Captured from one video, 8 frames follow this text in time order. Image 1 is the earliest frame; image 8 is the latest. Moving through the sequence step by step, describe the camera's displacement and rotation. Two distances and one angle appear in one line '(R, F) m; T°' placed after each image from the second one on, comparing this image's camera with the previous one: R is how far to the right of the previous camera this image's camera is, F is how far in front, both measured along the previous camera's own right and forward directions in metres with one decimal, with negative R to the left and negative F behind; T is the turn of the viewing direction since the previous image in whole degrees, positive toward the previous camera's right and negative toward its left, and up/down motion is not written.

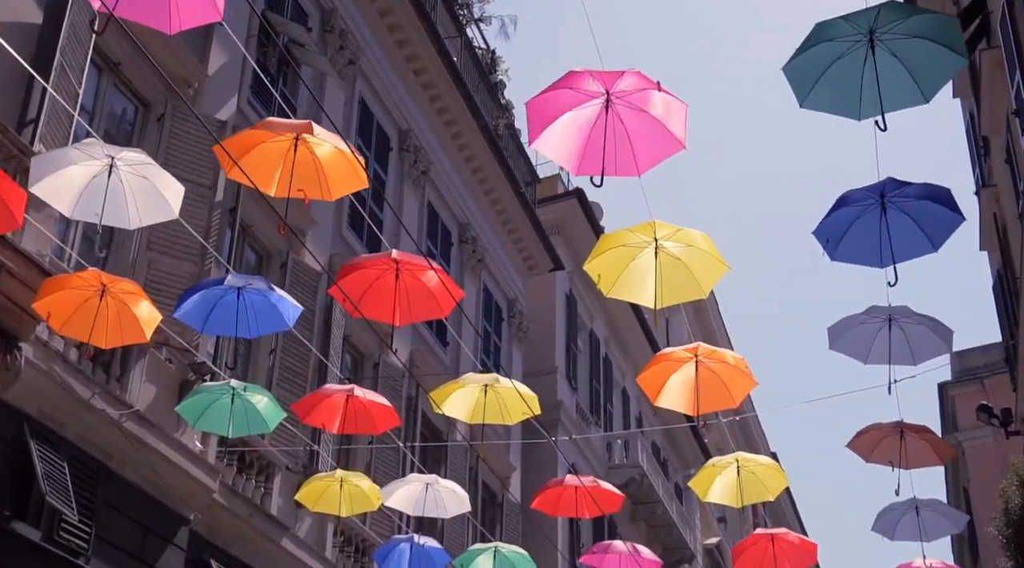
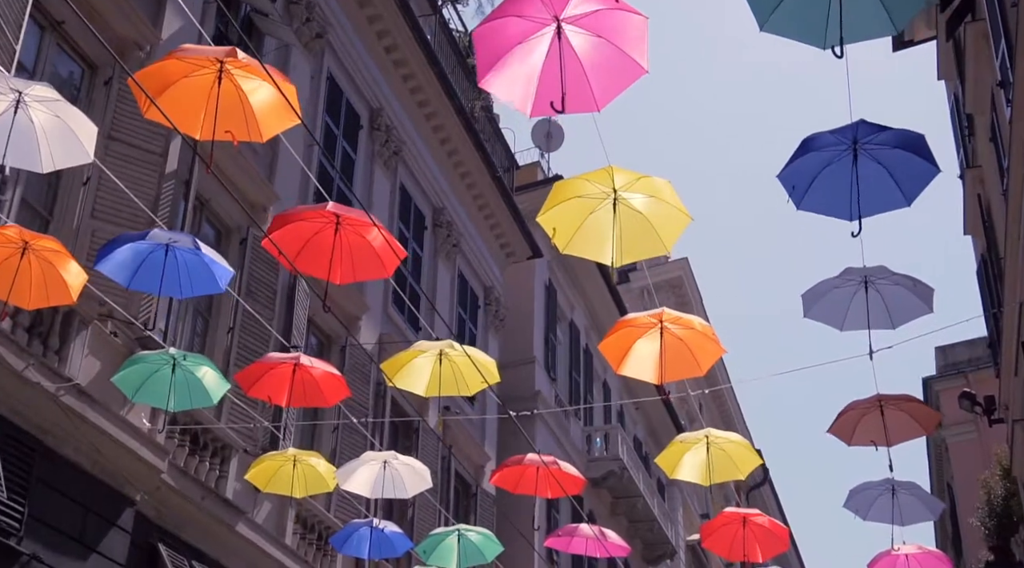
(+0.2, +0.5) m; +1°
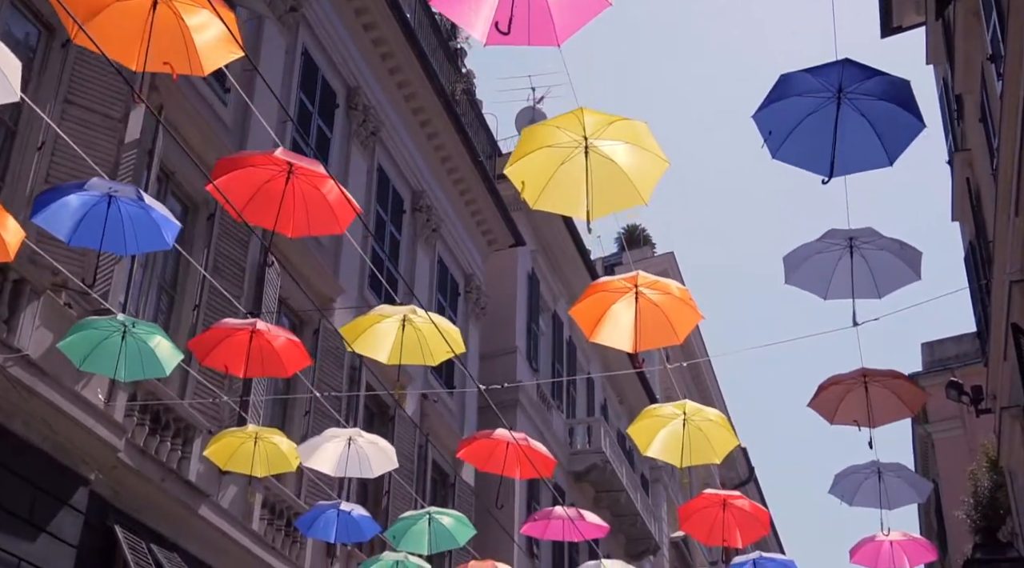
(+0.1, +0.4) m; +1°
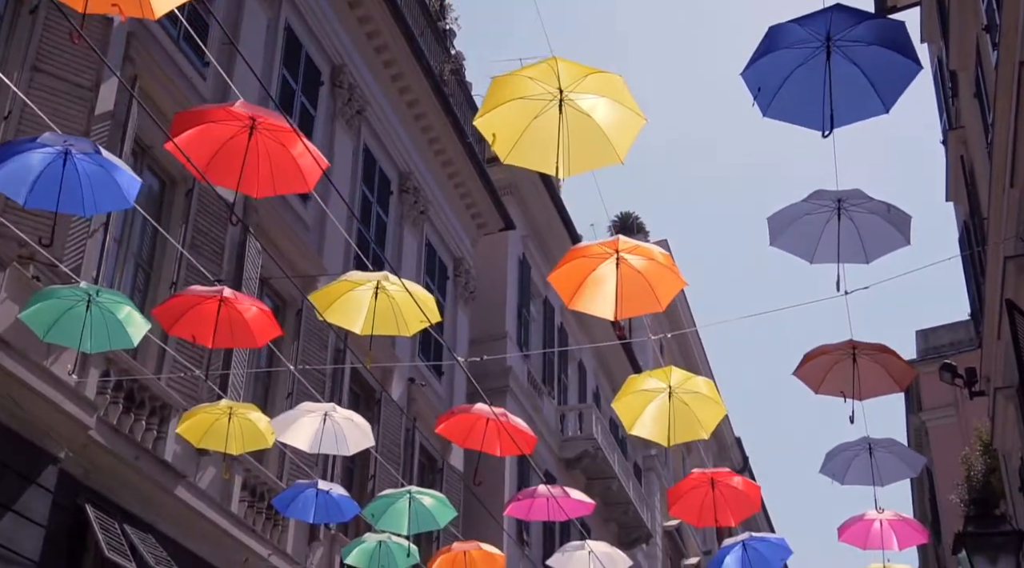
(+0.1, +0.3) m; 0°
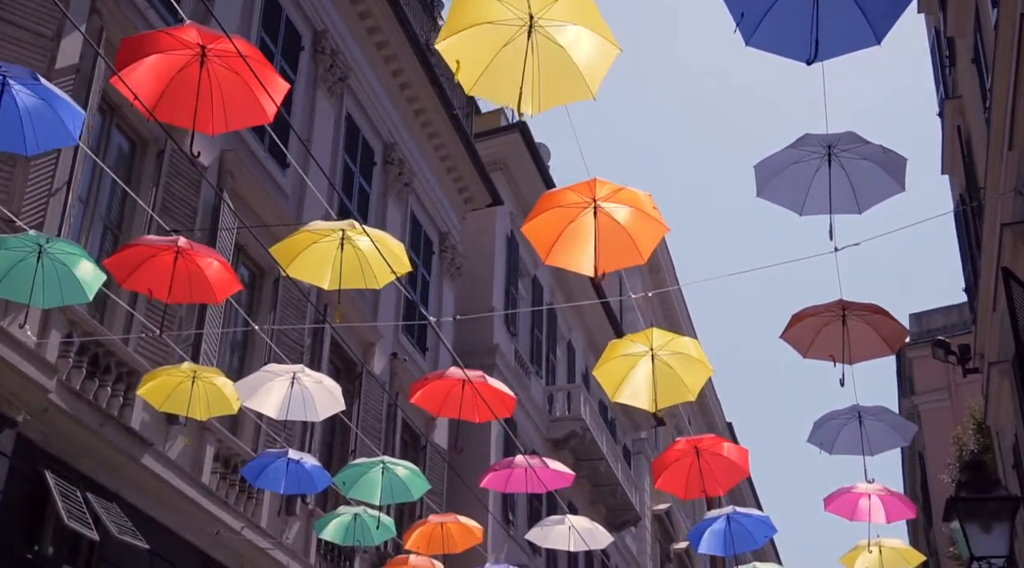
(+0.1, +0.4) m; 0°
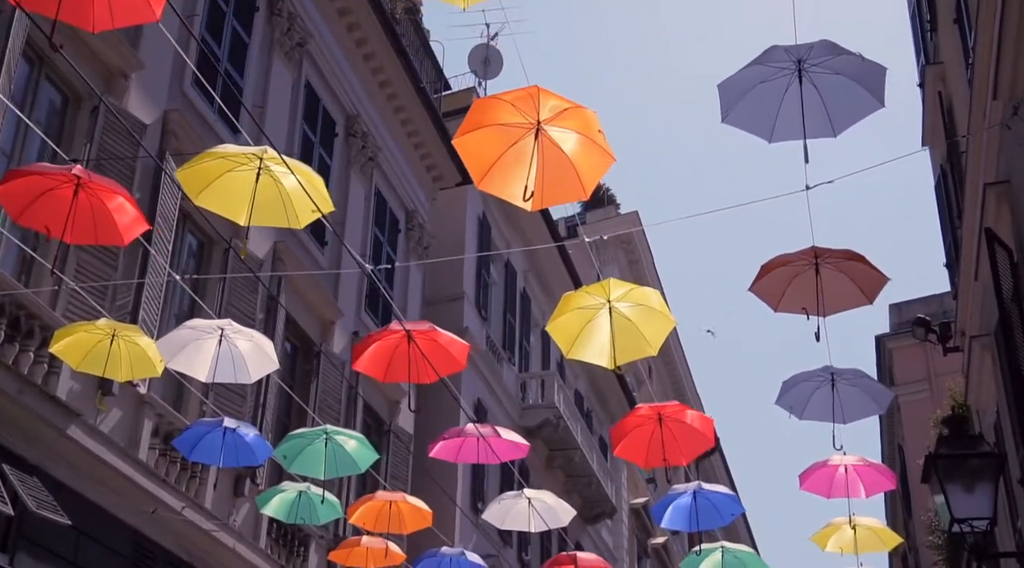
(+0.2, +0.7) m; +1°
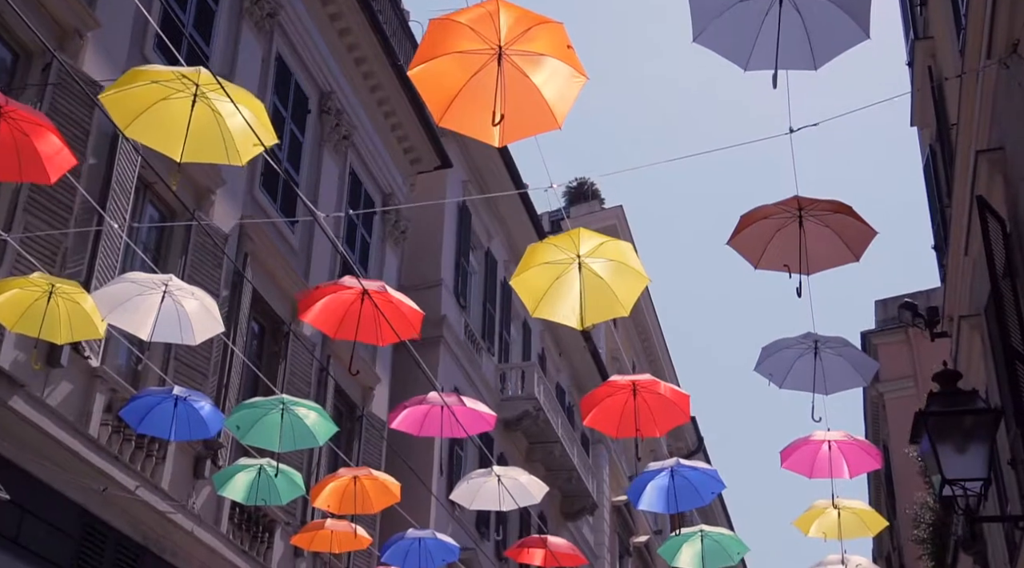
(+0.1, +0.5) m; +1°
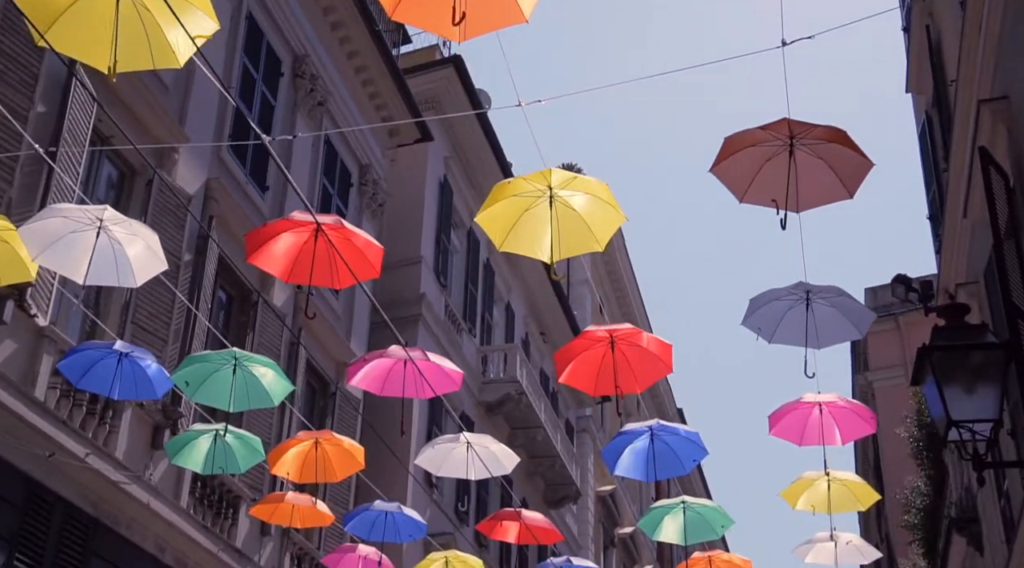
(+0.1, +0.6) m; +1°
